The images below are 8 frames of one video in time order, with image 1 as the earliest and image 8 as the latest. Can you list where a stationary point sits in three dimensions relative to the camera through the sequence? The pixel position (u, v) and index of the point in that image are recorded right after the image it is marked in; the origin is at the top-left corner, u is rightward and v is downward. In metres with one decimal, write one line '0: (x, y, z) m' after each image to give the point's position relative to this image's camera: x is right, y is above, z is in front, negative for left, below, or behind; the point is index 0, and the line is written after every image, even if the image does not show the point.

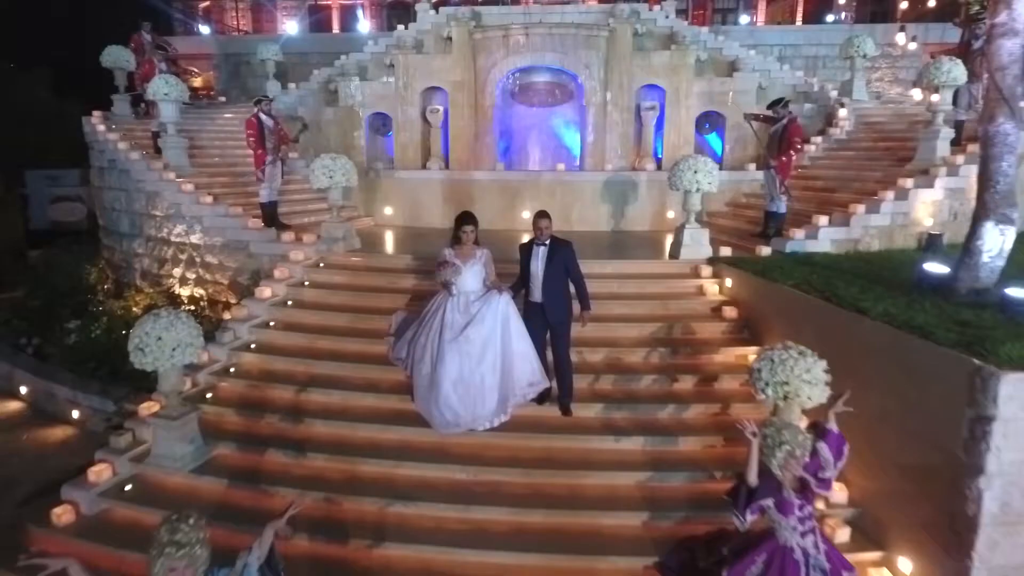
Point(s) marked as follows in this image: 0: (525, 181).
0: (+0.2, +1.7, +10.2) m
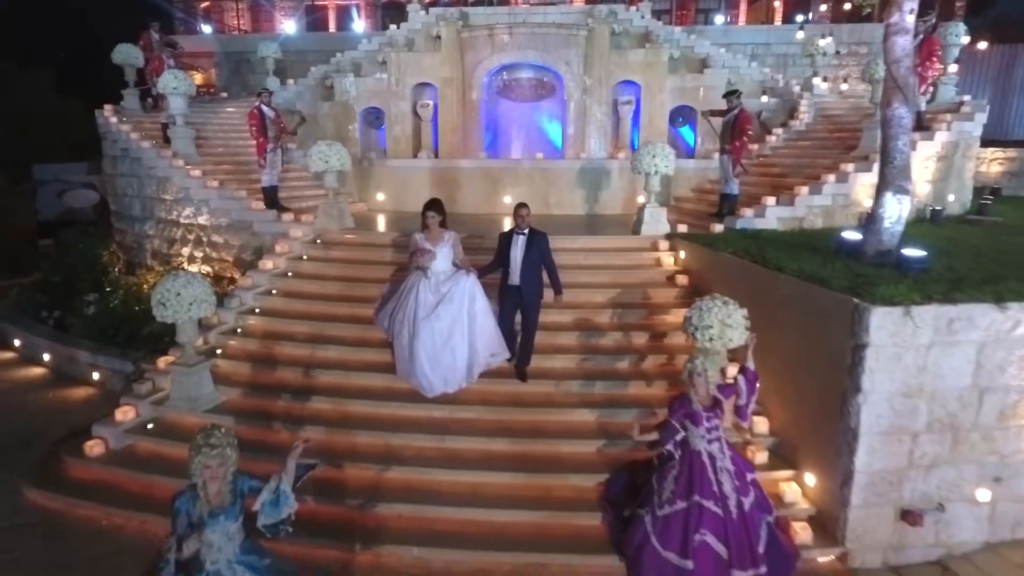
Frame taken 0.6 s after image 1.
0: (-0.1, +2.1, +11.1) m
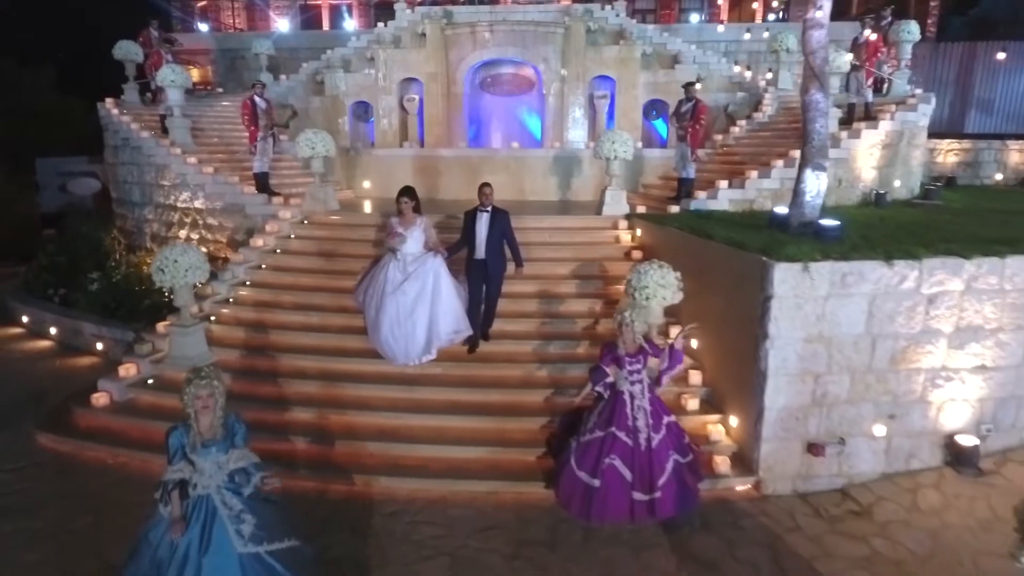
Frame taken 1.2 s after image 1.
0: (-0.5, +2.5, +11.8) m
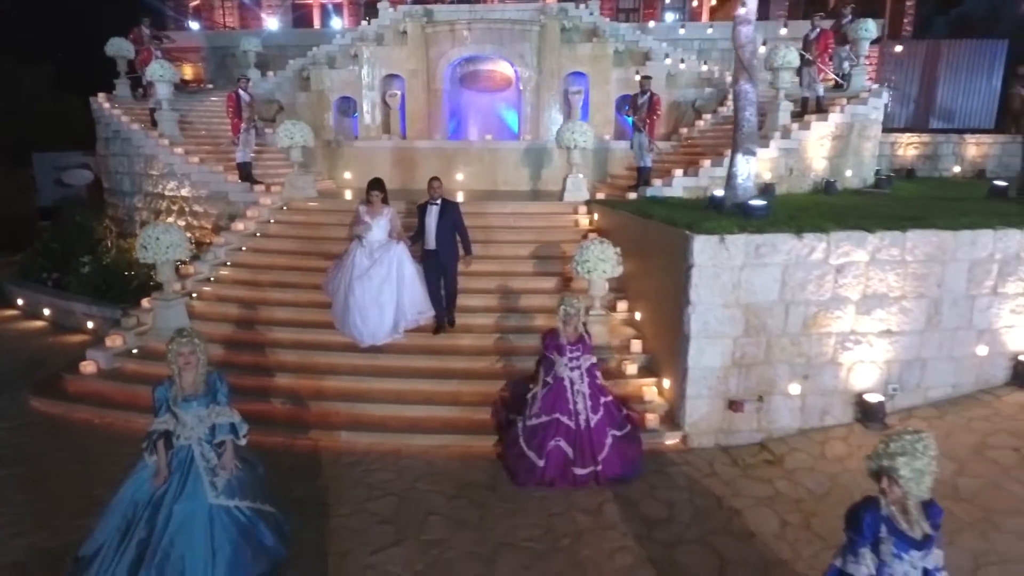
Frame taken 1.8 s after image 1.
0: (-1.1, +2.8, +12.4) m
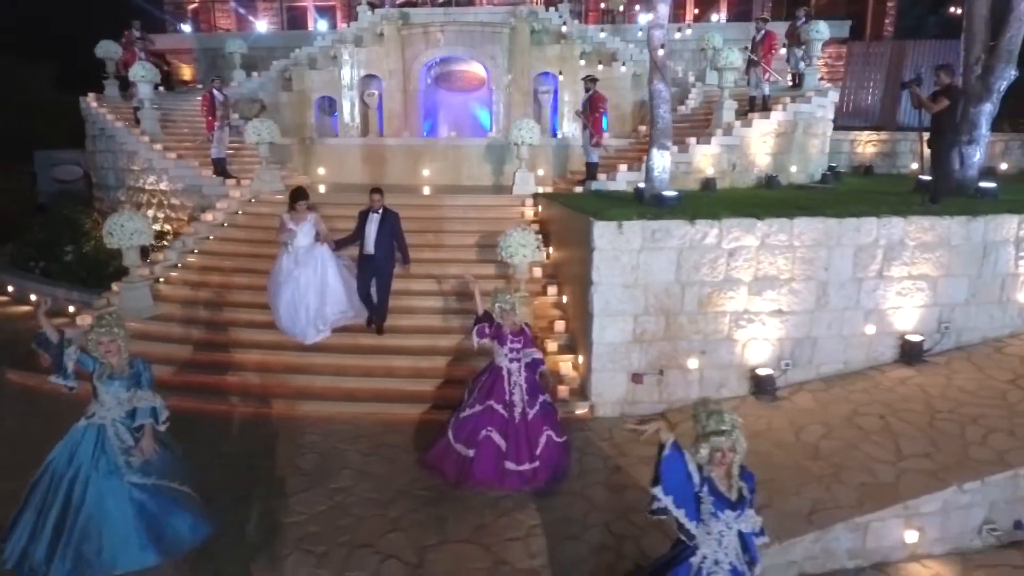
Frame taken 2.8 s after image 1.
0: (-1.8, +3.0, +13.0) m
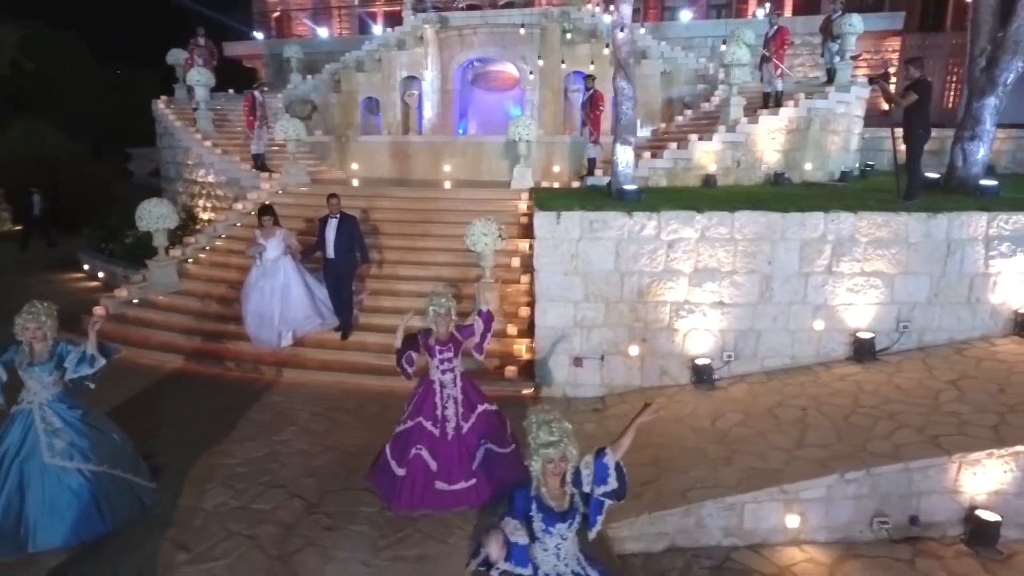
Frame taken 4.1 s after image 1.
0: (-1.4, +3.2, +13.8) m
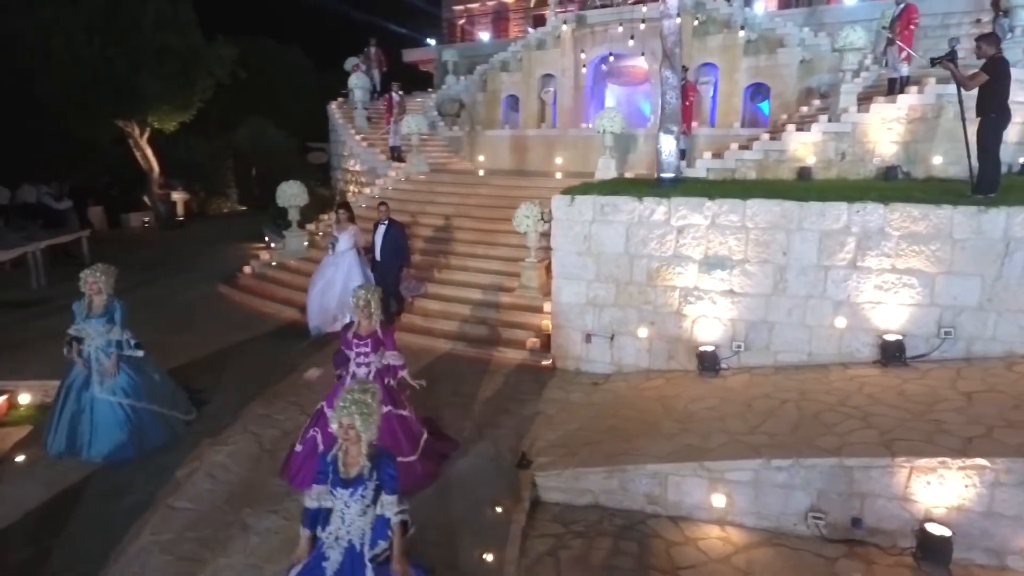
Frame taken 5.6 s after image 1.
0: (+1.1, +3.5, +14.5) m
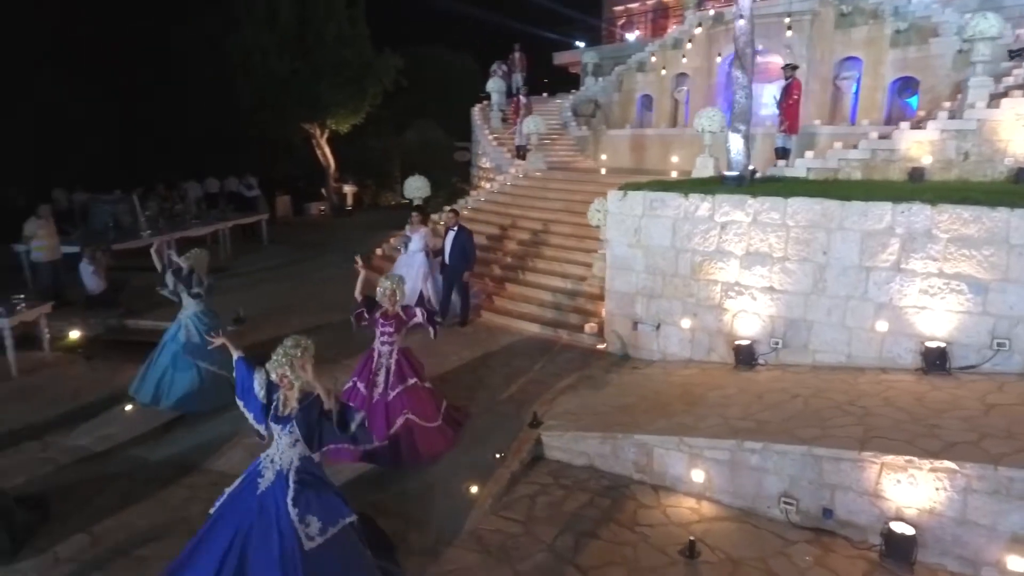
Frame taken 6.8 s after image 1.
0: (+3.8, +3.6, +14.6) m
